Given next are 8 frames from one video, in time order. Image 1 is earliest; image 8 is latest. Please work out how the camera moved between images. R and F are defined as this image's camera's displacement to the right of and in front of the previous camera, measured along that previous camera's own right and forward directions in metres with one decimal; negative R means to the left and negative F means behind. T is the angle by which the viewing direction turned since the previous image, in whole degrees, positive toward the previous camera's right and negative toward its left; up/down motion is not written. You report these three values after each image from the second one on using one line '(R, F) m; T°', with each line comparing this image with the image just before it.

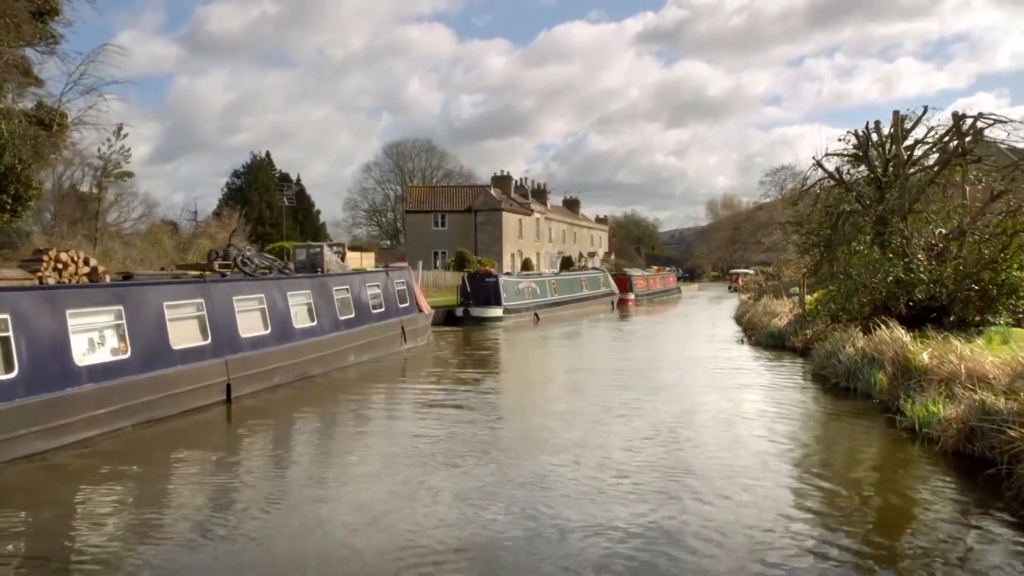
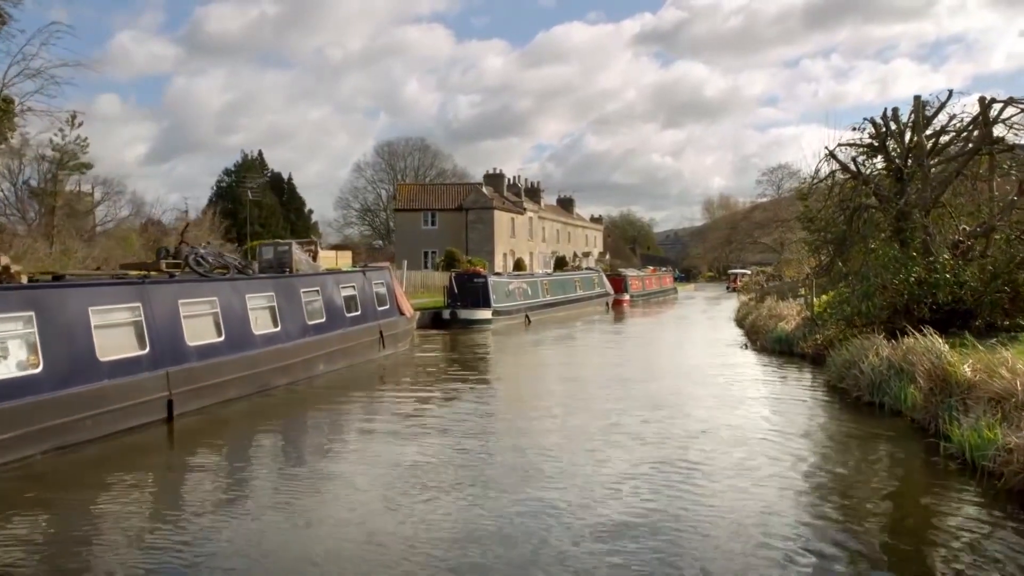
(+0.1, +1.3) m; 0°
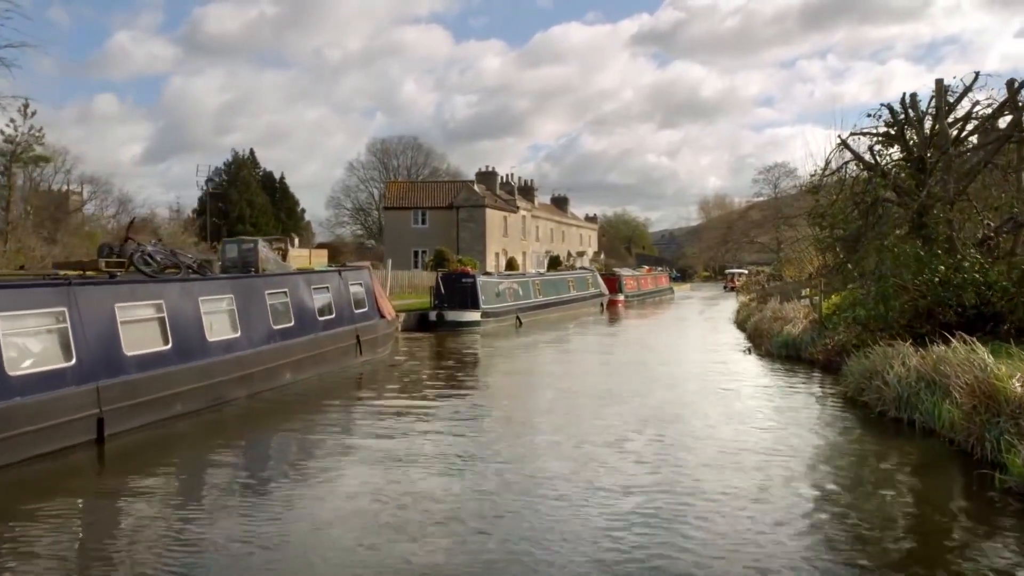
(+0.1, +1.2) m; 0°
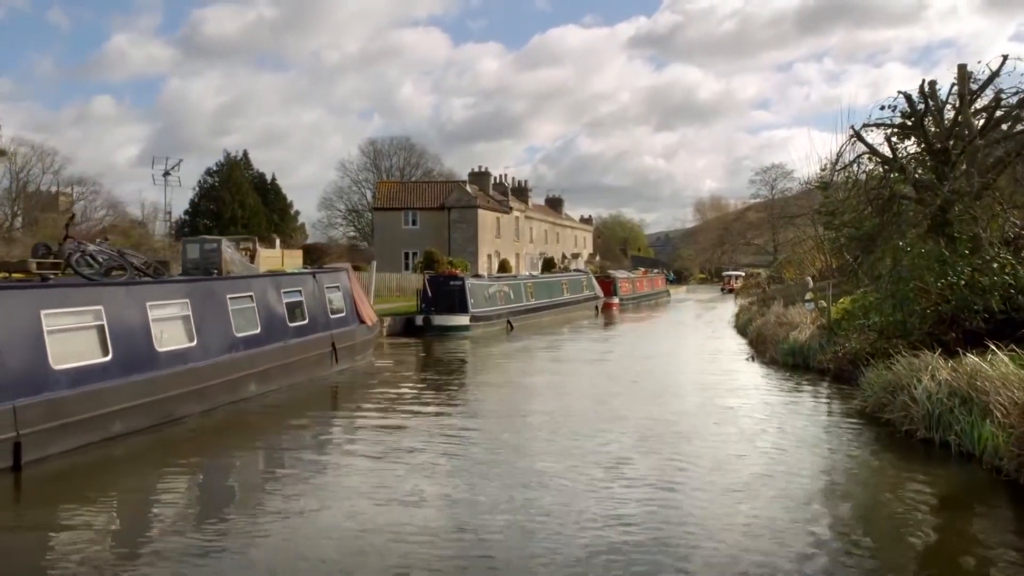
(+0.1, +1.0) m; 0°
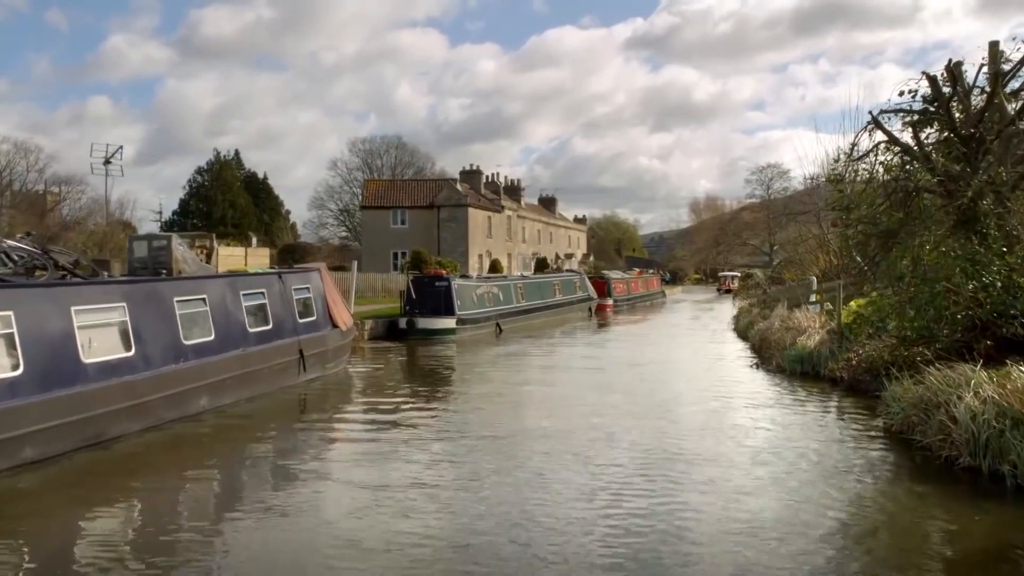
(+0.1, +1.2) m; 0°
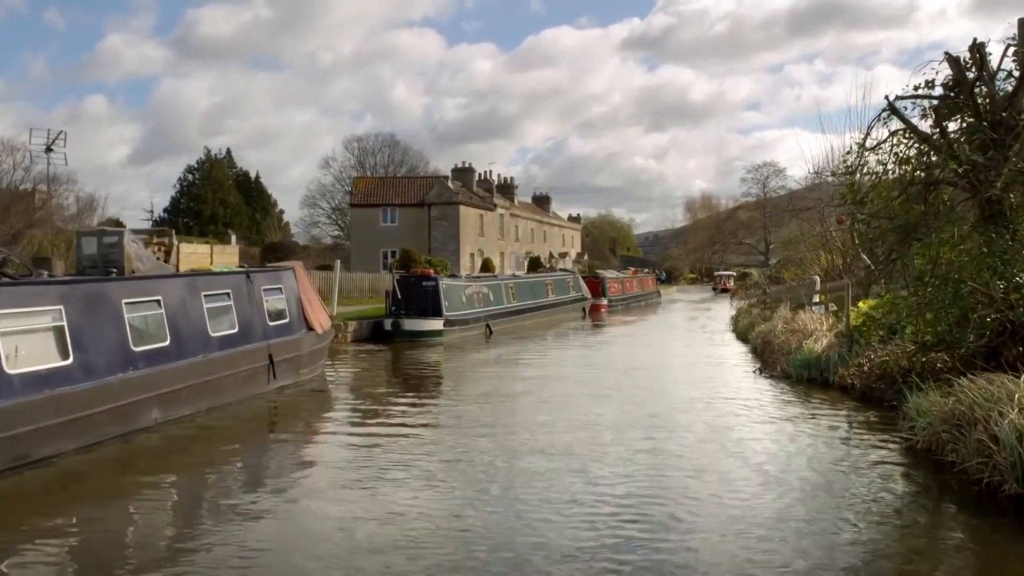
(+0.1, +0.9) m; 0°
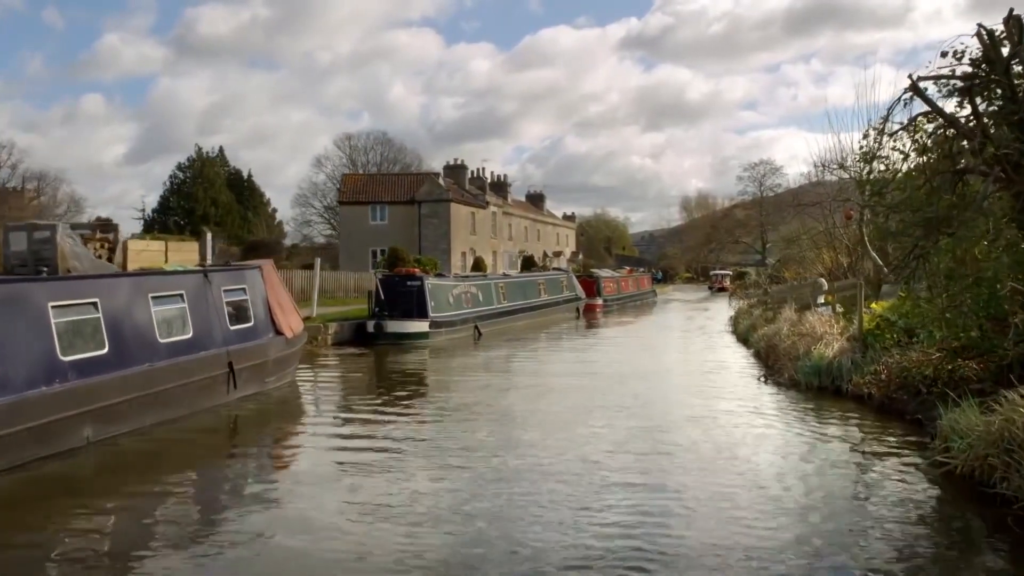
(+0.1, +1.0) m; 0°
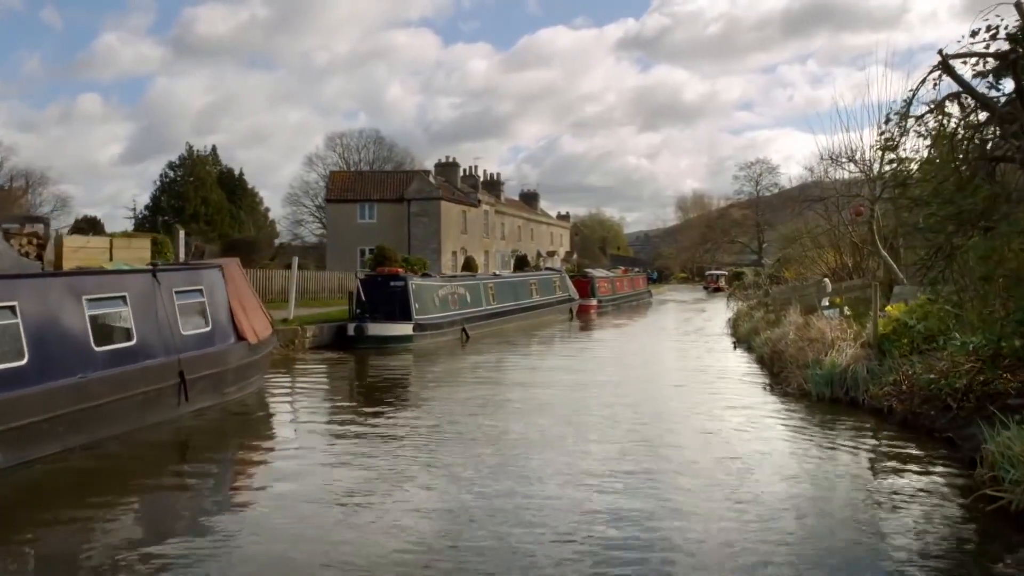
(+0.1, +1.0) m; 0°
